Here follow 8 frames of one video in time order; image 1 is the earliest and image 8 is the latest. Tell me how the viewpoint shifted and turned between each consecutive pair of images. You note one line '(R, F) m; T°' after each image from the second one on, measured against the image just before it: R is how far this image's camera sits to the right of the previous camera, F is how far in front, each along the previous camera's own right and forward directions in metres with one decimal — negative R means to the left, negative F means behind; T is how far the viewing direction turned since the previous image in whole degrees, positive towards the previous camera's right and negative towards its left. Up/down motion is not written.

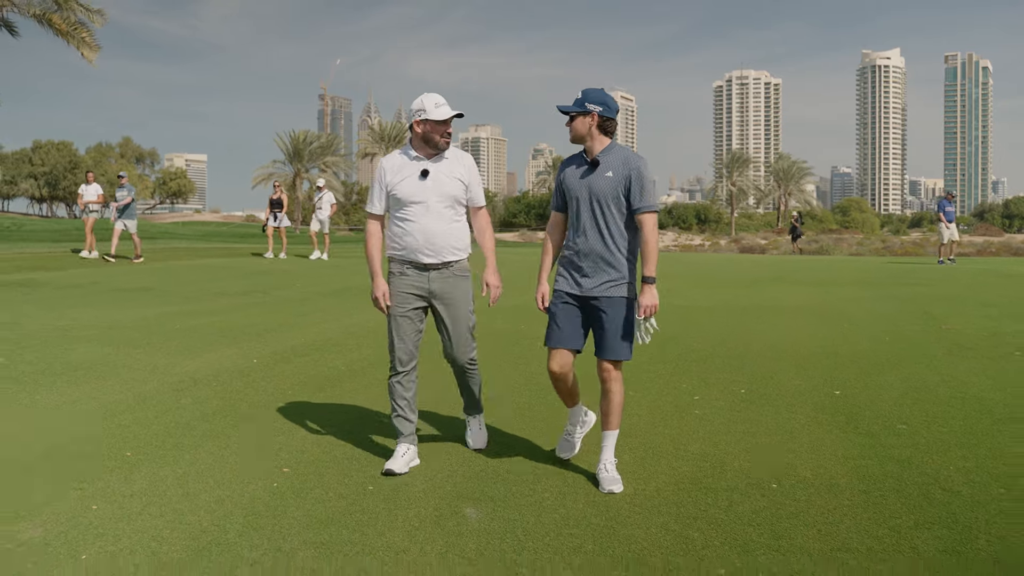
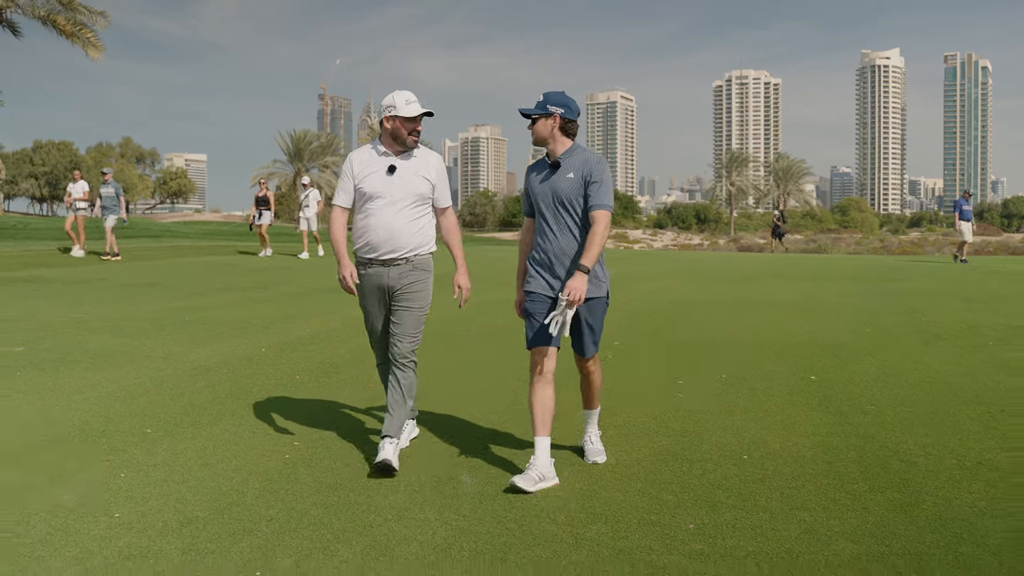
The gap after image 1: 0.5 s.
(0.0, -0.4) m; 0°
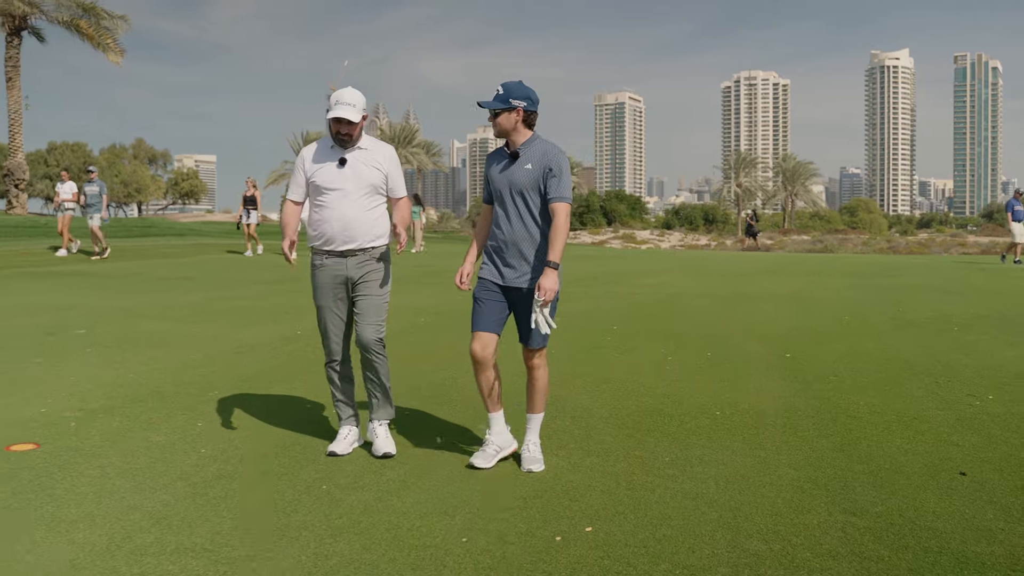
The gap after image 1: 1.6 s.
(0.0, -0.9) m; 0°
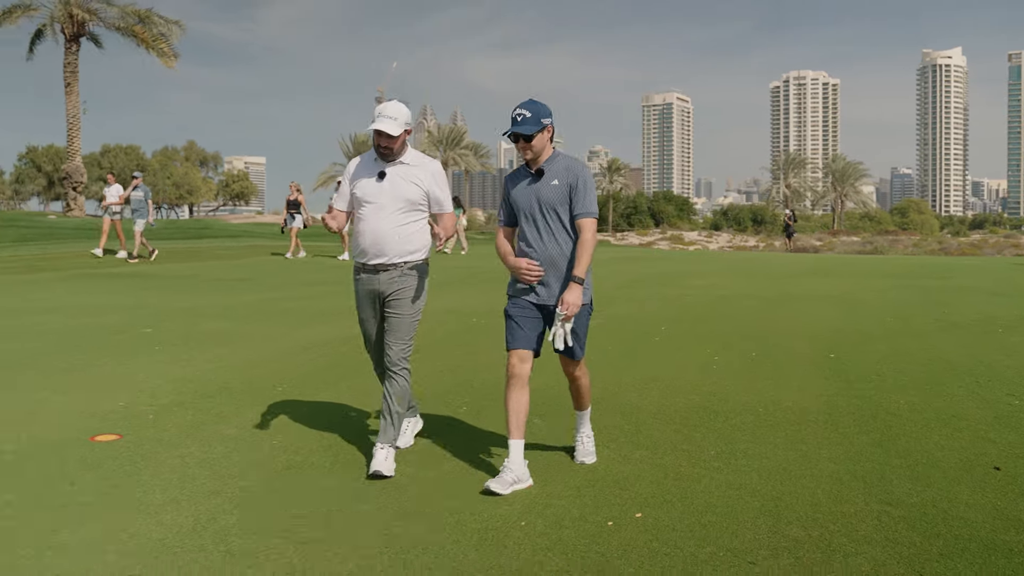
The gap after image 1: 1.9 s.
(0.0, -0.3) m; -2°
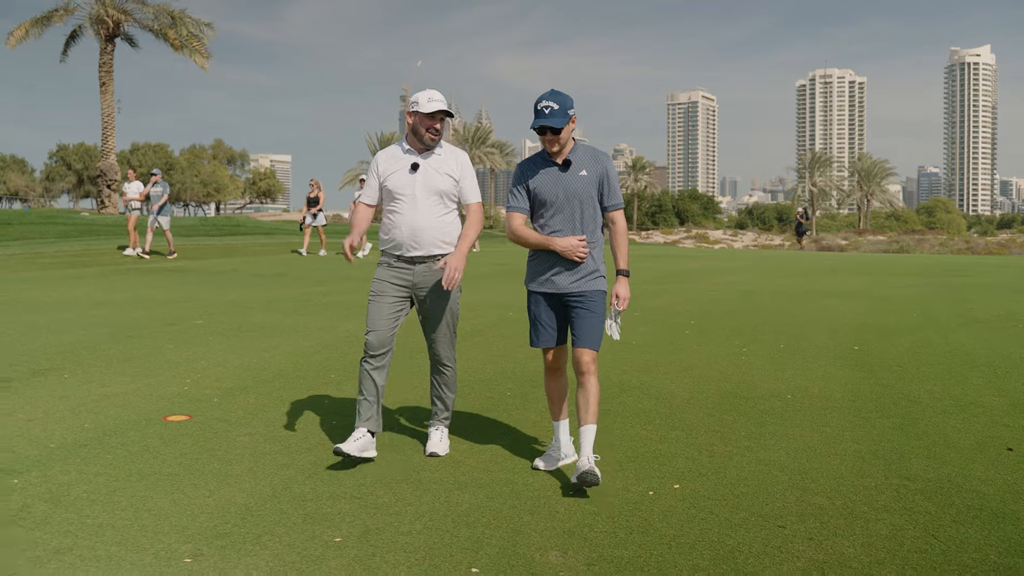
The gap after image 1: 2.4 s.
(-0.1, -0.4) m; -1°
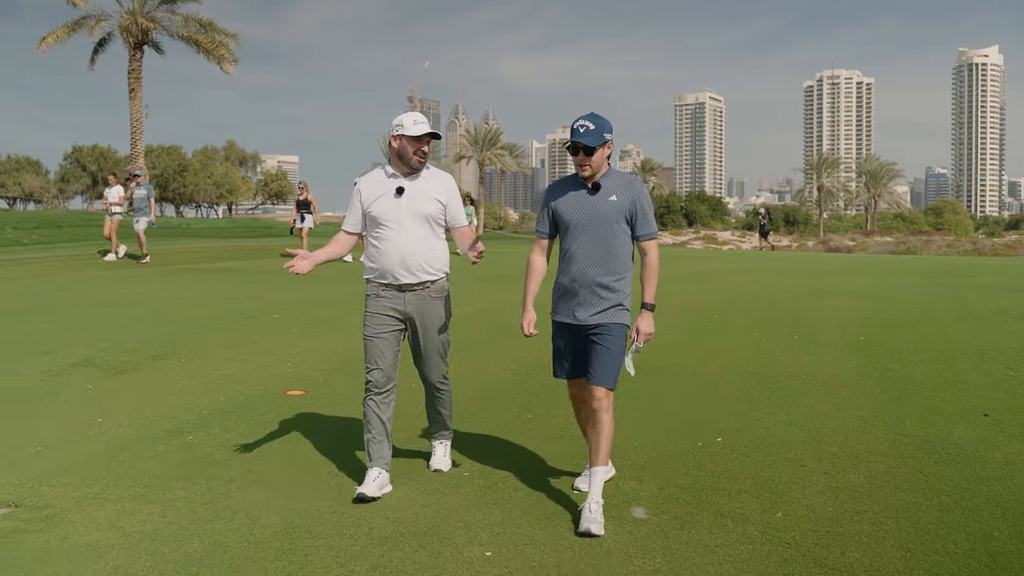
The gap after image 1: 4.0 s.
(-0.3, -1.1) m; 0°
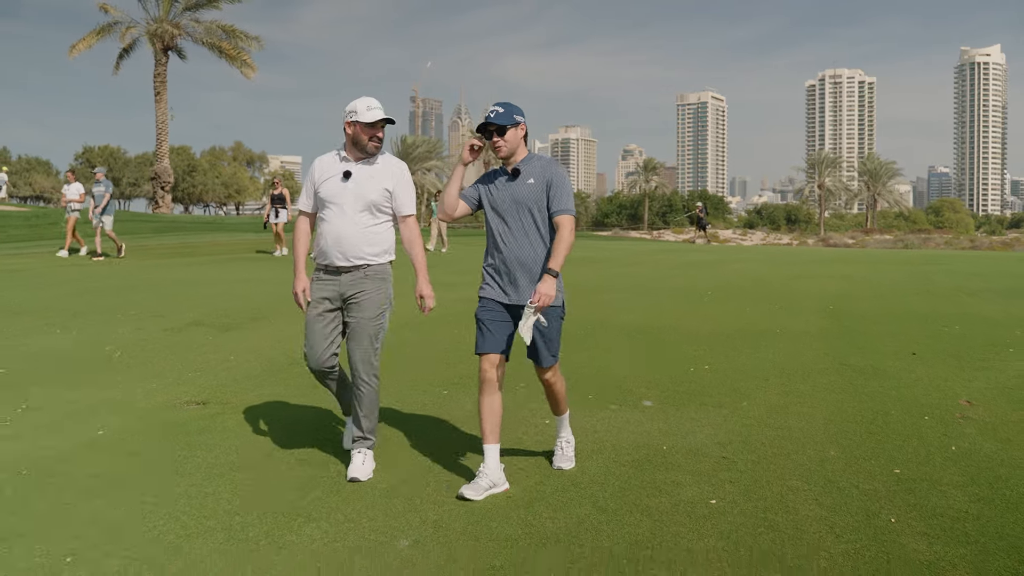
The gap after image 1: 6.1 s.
(-0.2, -1.7) m; 0°
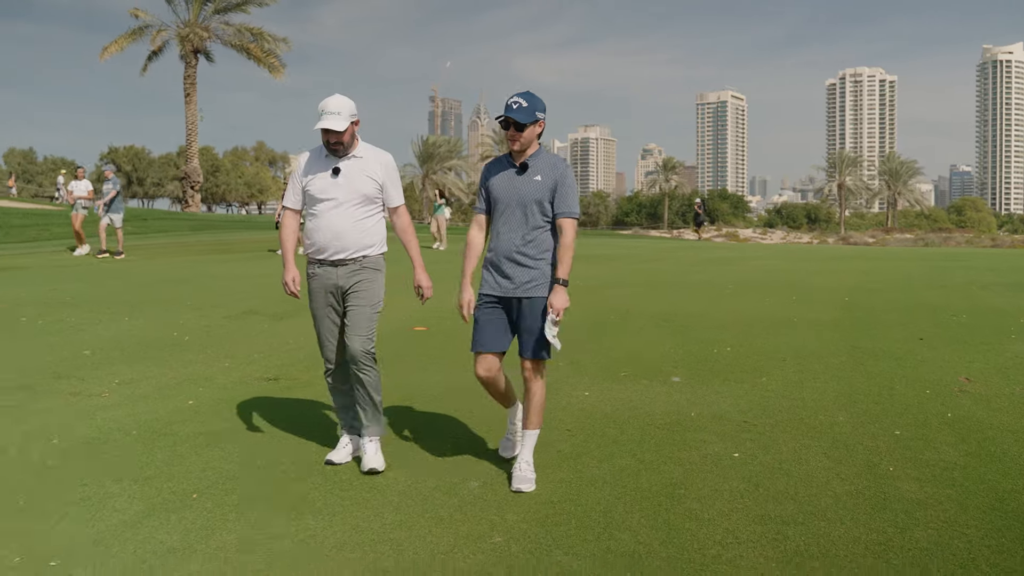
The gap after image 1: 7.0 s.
(-0.1, -0.6) m; -1°
